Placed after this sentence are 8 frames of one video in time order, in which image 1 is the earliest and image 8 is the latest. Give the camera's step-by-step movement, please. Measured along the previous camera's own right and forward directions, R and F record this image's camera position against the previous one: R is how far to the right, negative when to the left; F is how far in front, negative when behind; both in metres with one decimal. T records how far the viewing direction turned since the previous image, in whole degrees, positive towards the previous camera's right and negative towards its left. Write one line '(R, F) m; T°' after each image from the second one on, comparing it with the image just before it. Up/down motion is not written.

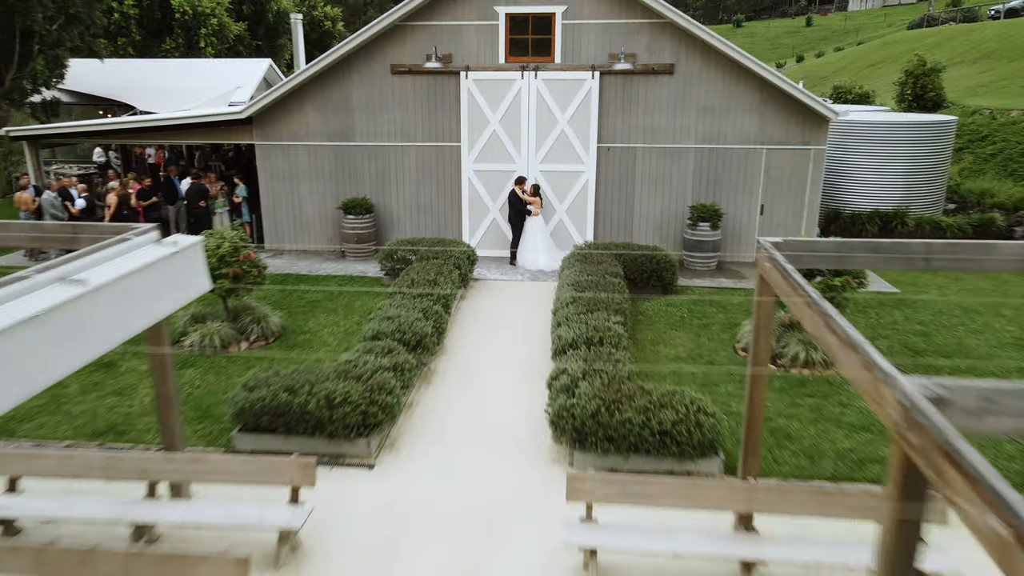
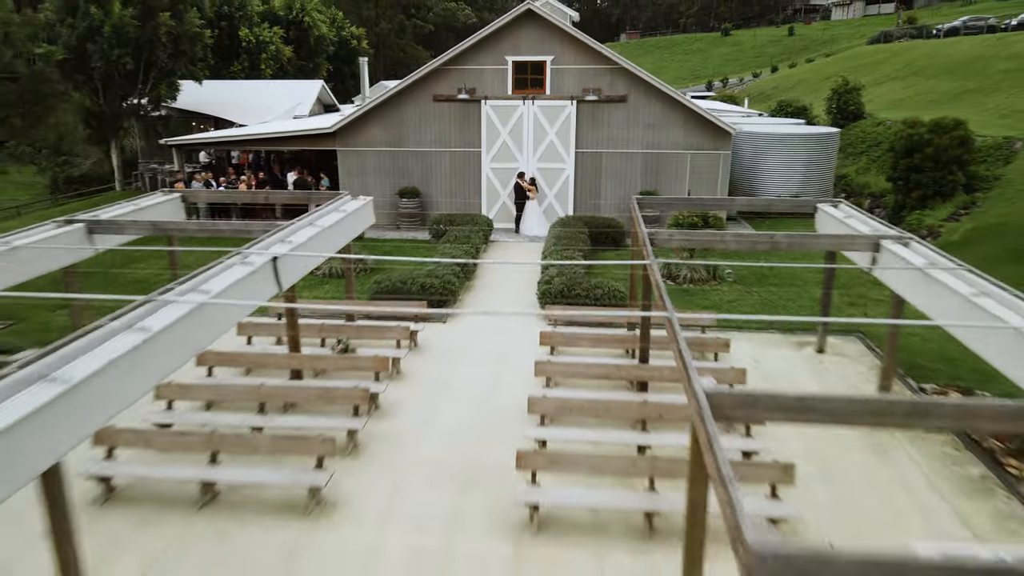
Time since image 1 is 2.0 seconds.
(-0.1, -5.3) m; 0°
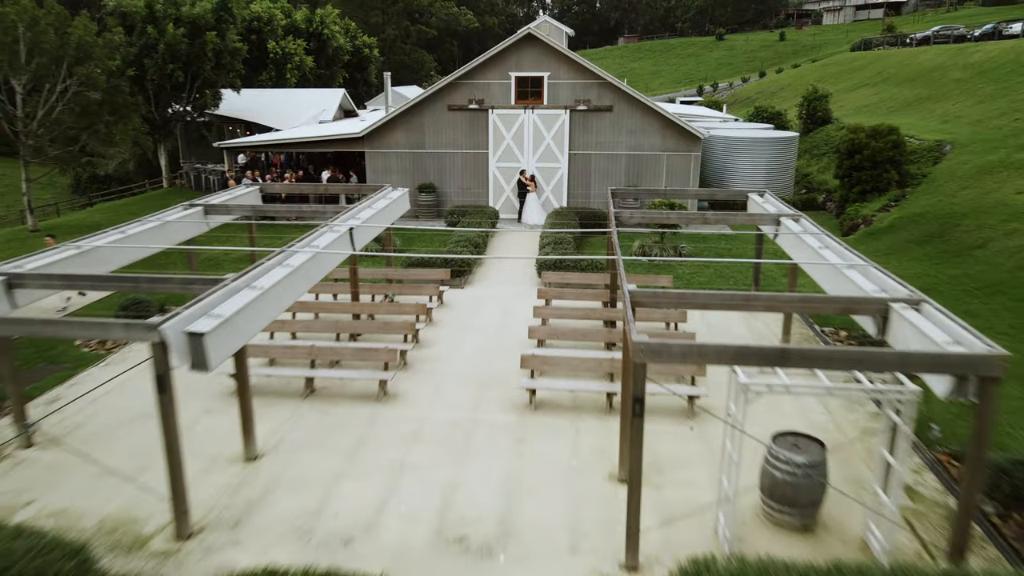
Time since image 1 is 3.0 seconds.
(-0.1, -3.0) m; 0°
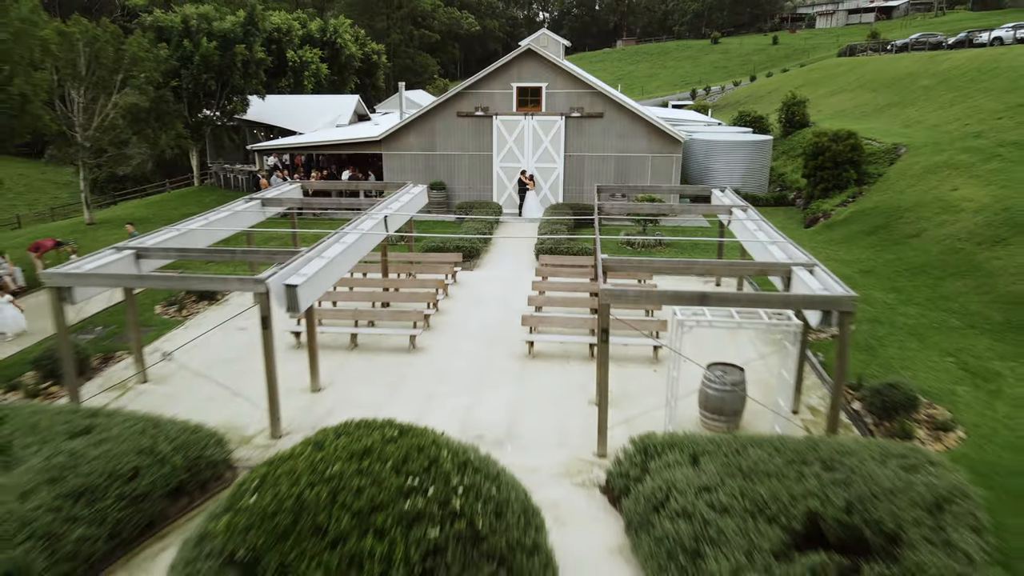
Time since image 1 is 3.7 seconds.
(0.0, -2.5) m; 0°
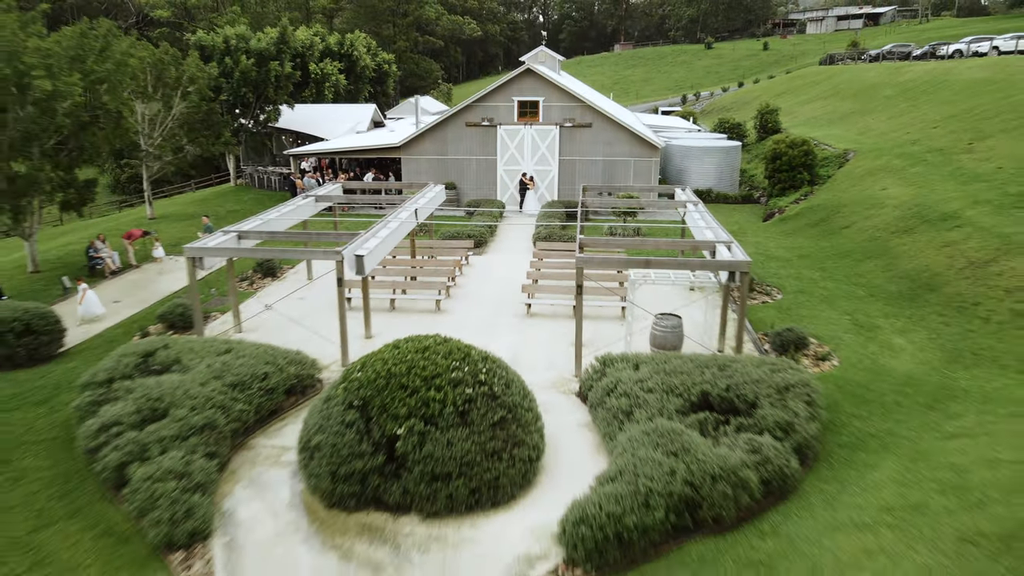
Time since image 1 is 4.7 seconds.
(0.0, -3.6) m; 0°
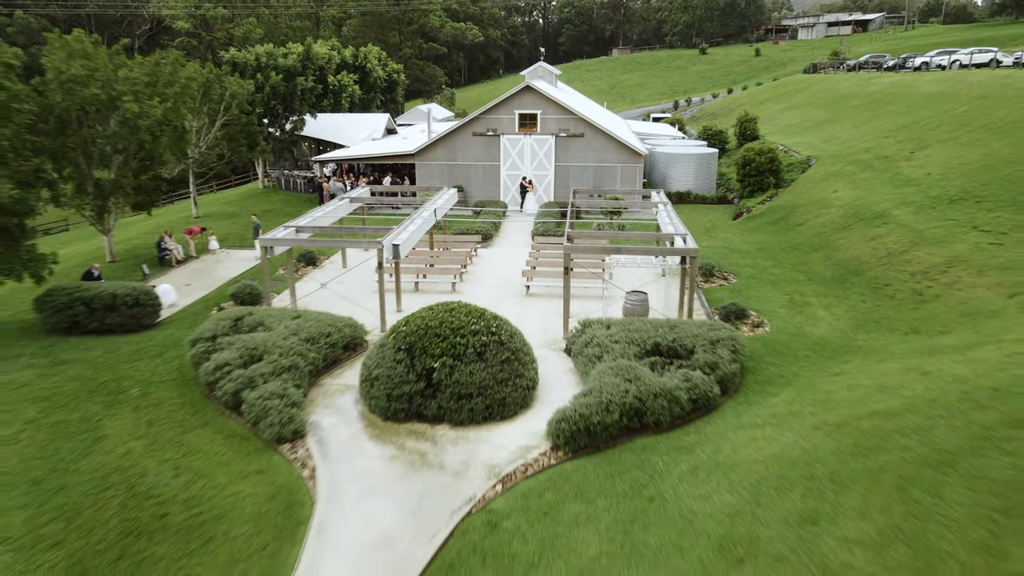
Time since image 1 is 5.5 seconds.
(0.0, -3.5) m; 0°
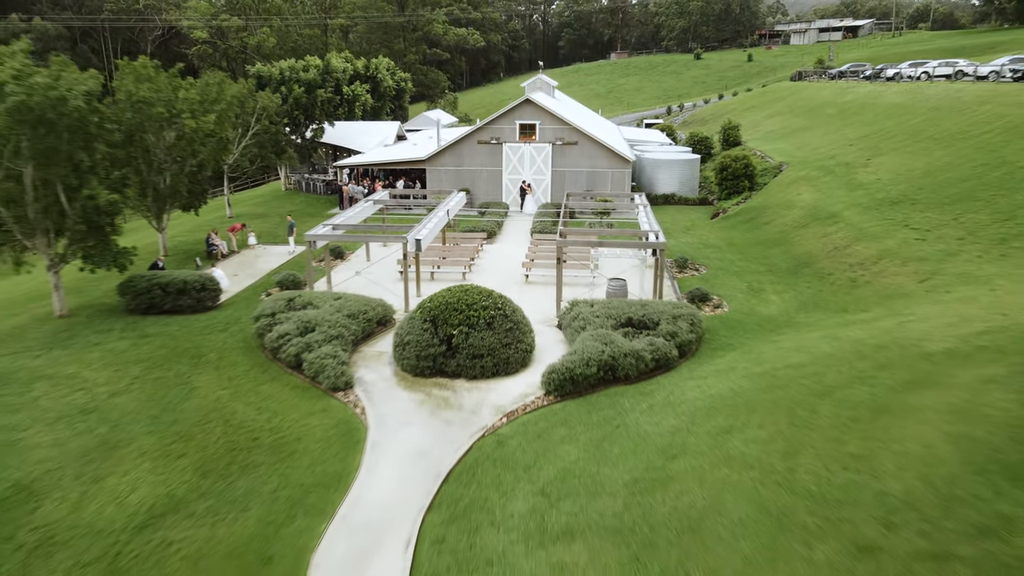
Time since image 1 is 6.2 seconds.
(0.0, -3.3) m; 0°
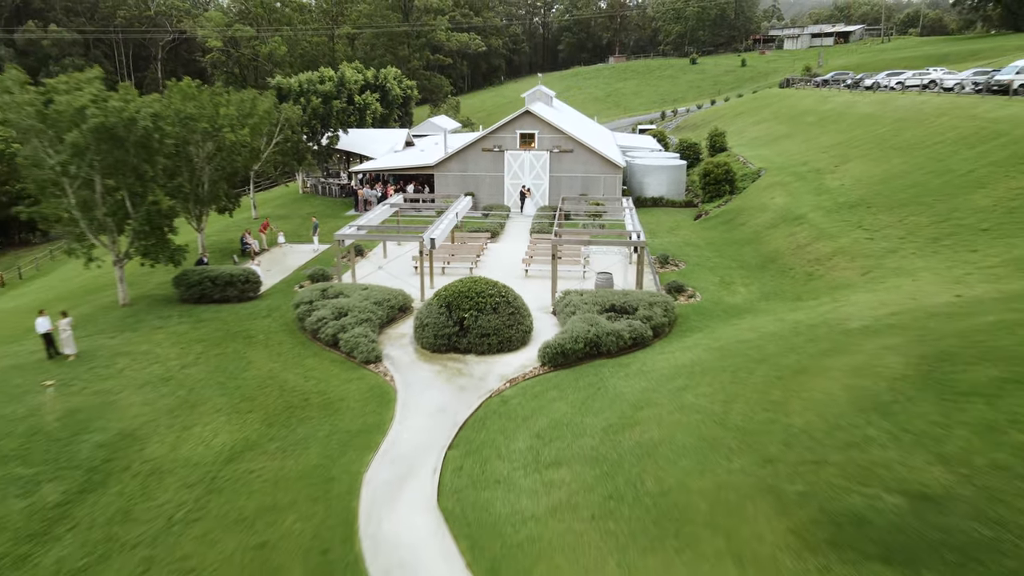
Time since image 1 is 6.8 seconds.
(0.0, -3.0) m; 0°
